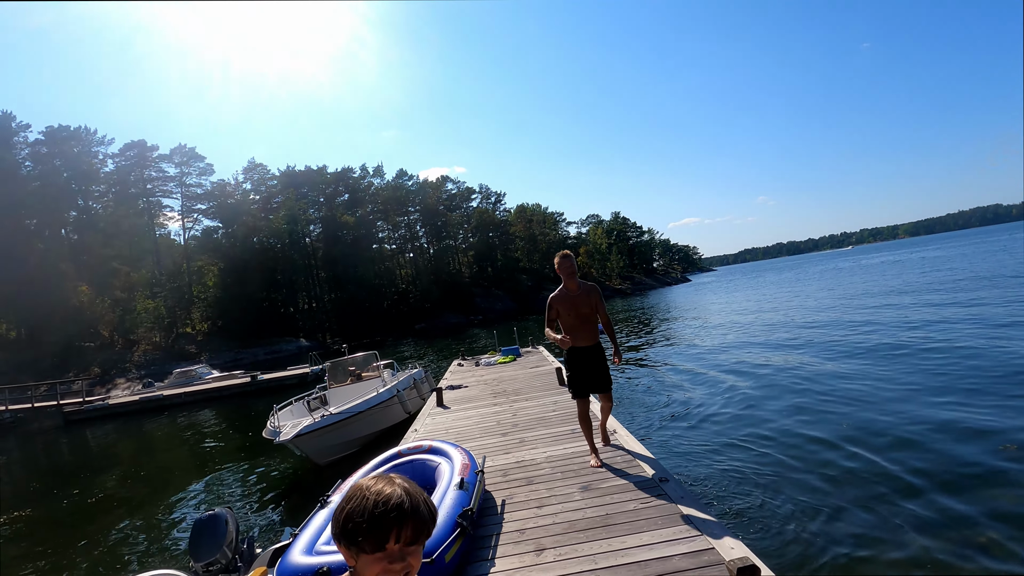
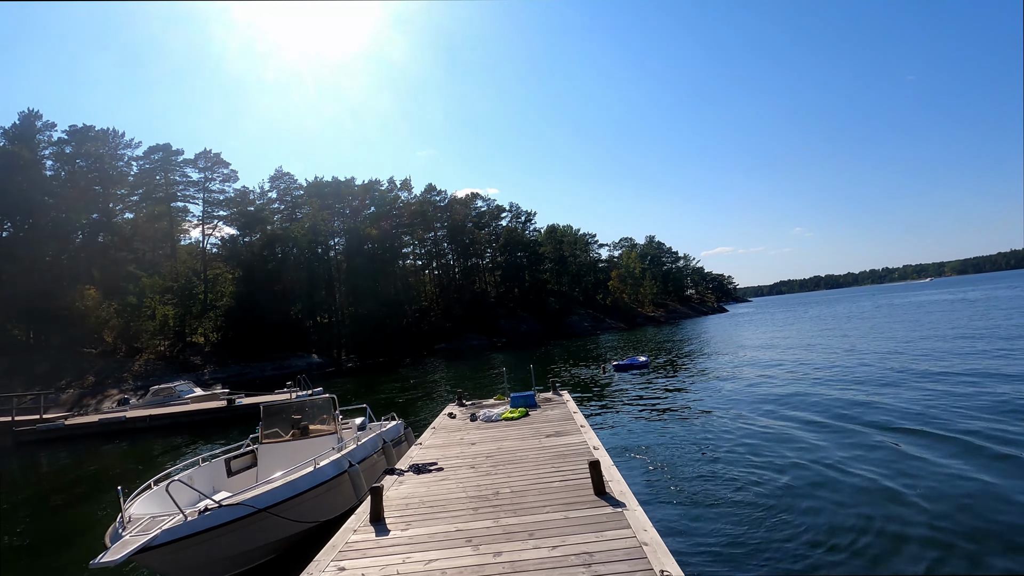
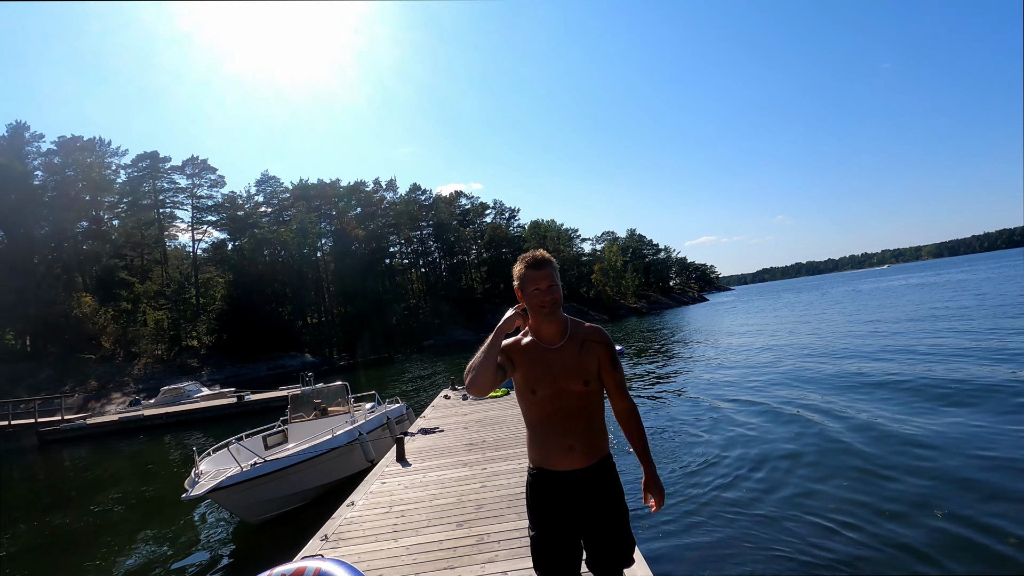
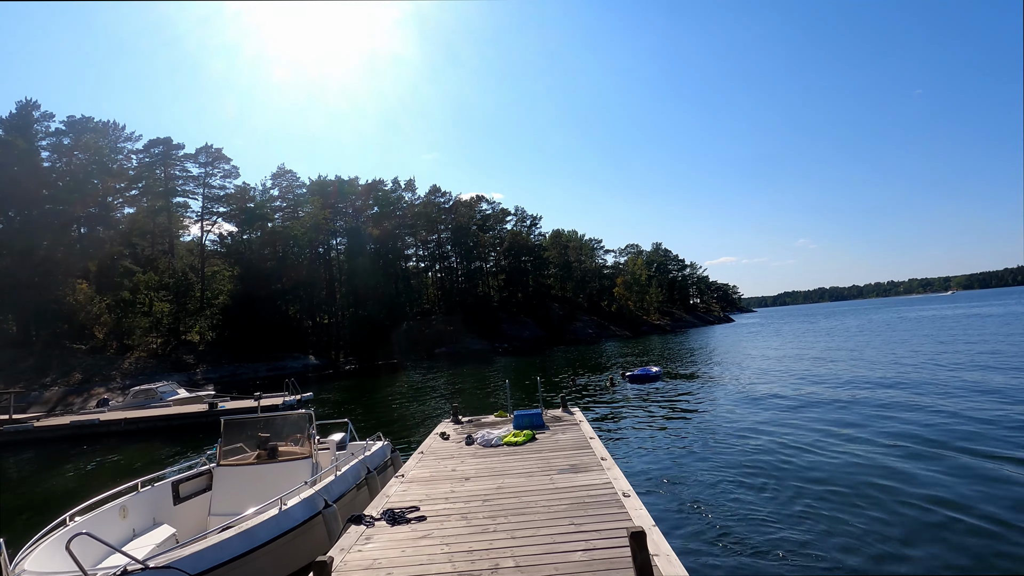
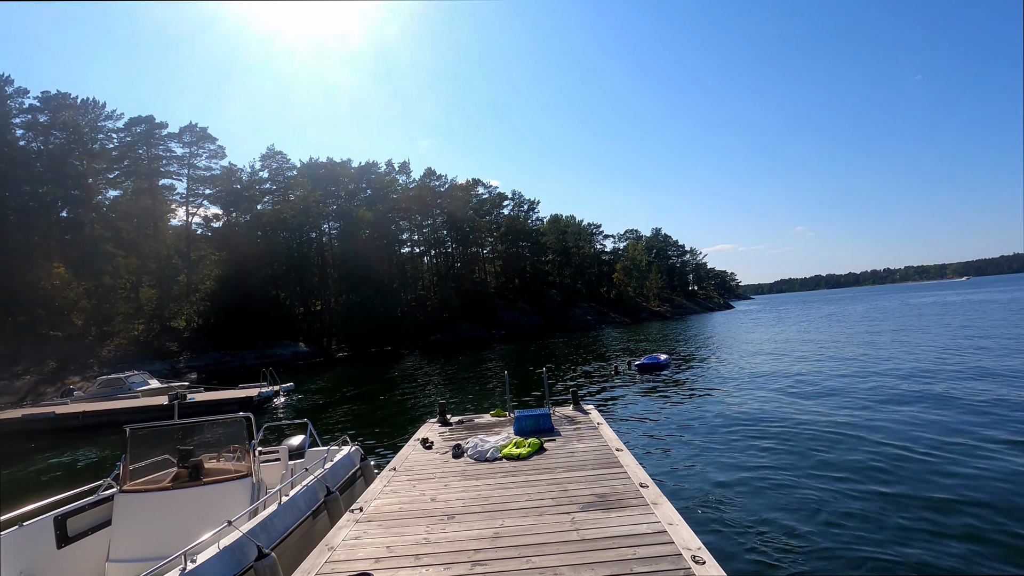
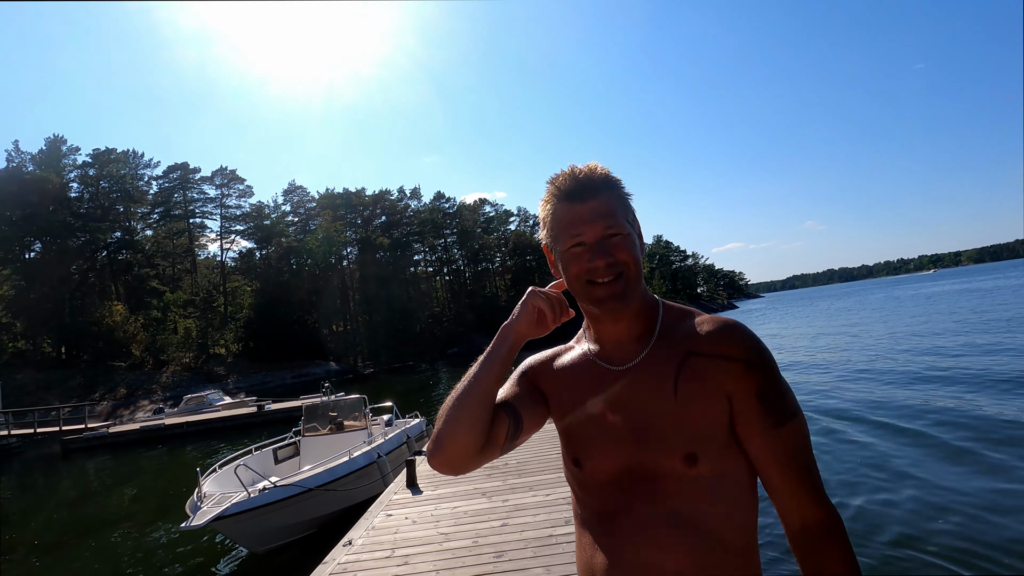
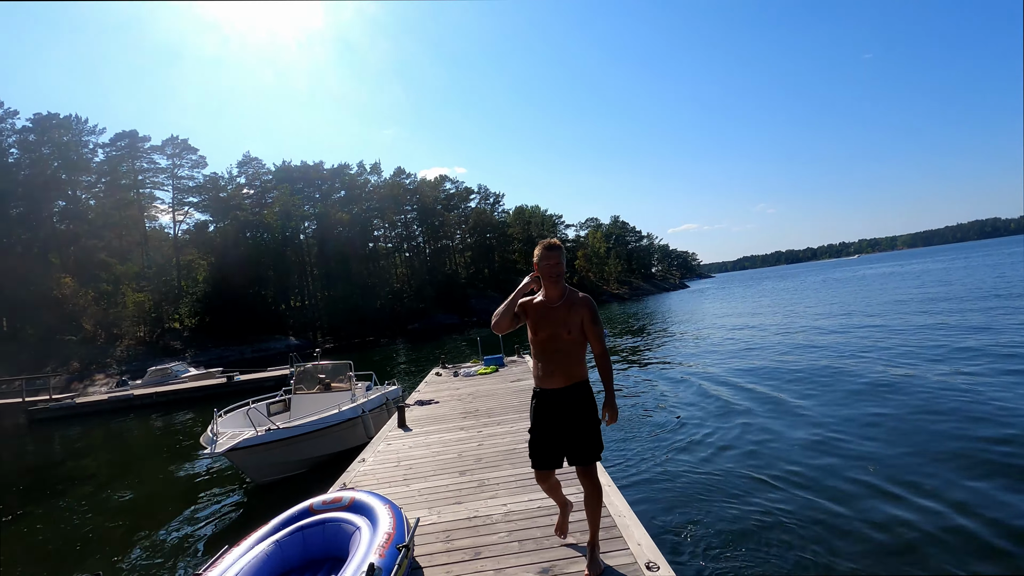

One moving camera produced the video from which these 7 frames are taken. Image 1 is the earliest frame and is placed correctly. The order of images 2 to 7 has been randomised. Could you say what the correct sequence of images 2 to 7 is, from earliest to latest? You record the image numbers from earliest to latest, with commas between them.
7, 3, 6, 2, 4, 5
